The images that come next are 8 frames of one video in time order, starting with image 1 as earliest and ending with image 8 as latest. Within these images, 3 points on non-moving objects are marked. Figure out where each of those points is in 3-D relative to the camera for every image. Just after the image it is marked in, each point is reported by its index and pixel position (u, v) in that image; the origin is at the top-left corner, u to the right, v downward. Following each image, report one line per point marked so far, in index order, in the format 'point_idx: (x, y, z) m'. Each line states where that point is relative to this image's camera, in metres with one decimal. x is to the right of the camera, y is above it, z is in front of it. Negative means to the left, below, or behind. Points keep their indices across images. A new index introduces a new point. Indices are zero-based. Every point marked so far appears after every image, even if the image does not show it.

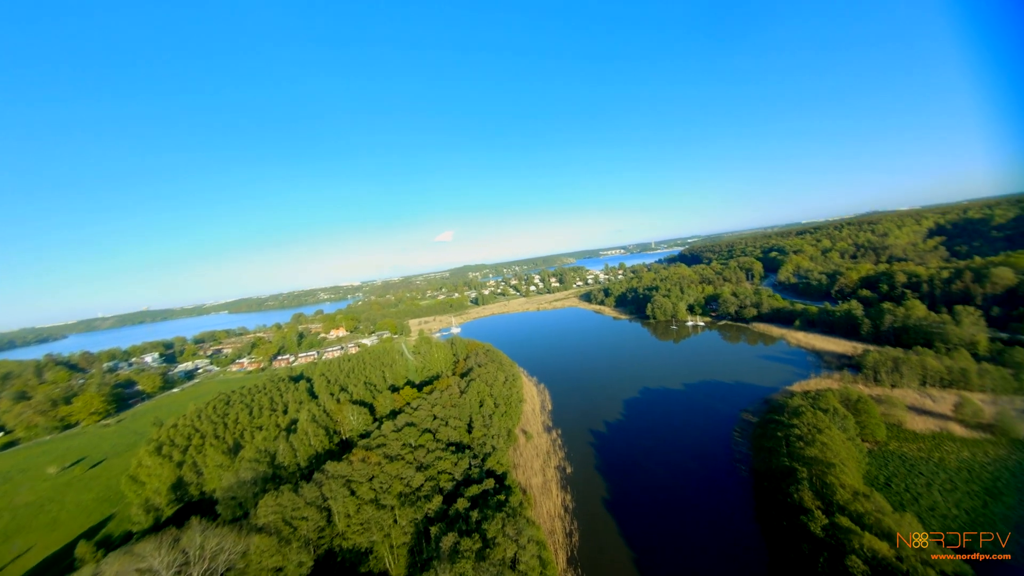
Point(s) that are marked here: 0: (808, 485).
0: (+17.1, -11.4, +18.9) m
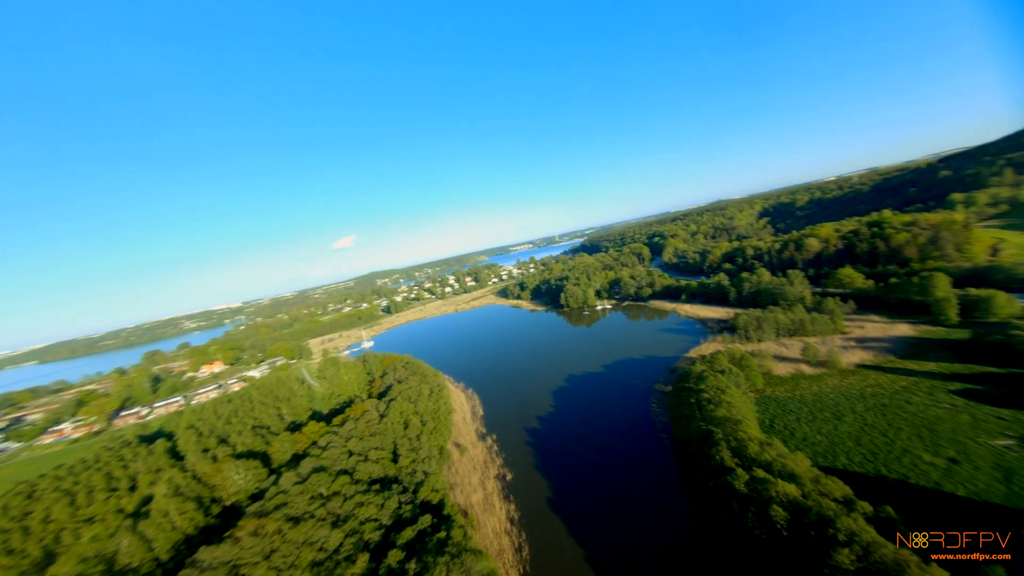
0: (+13.5, -9.9, +20.8) m
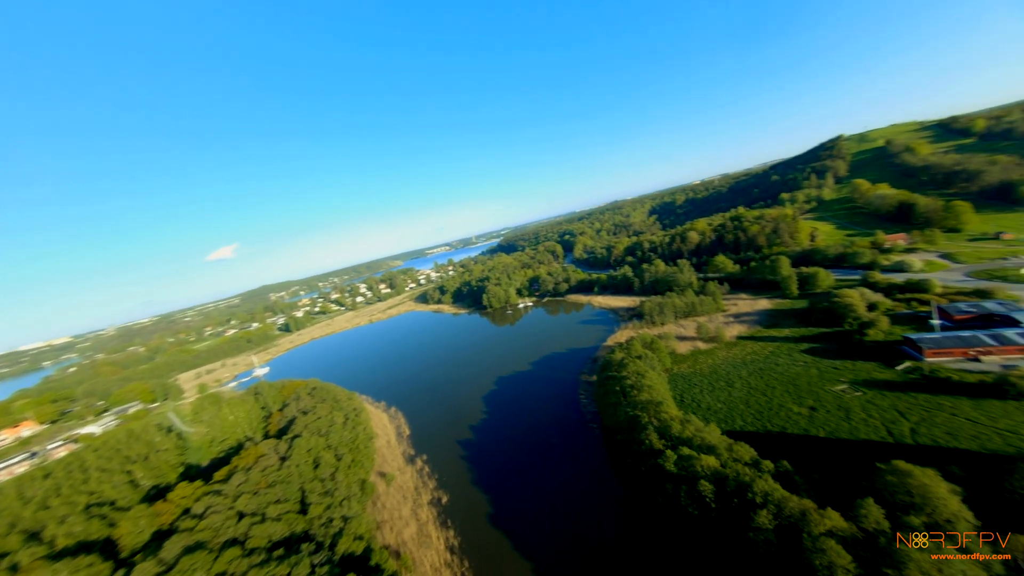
0: (+9.4, -9.3, +22.0) m
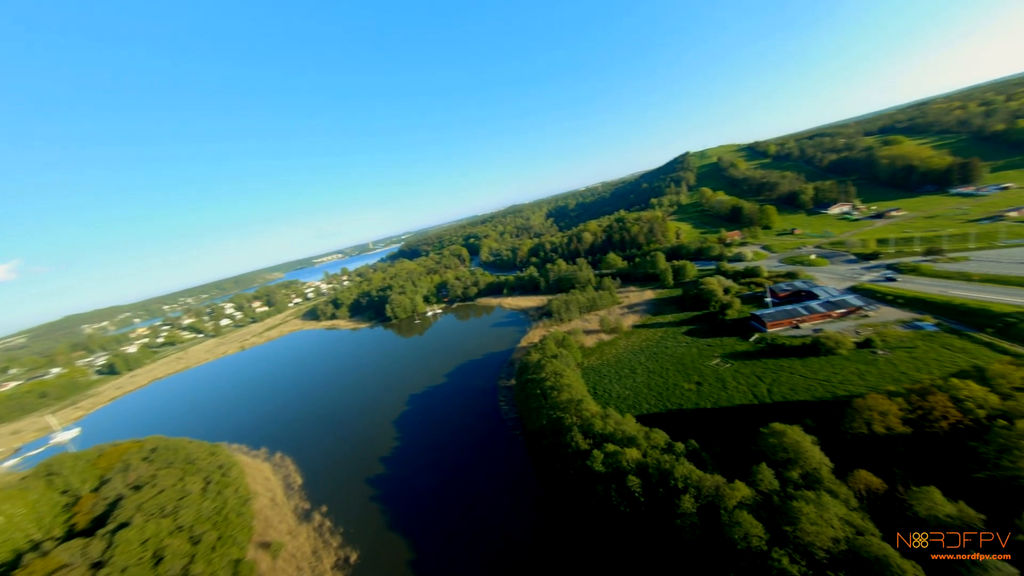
0: (+4.2, -9.3, +21.9) m
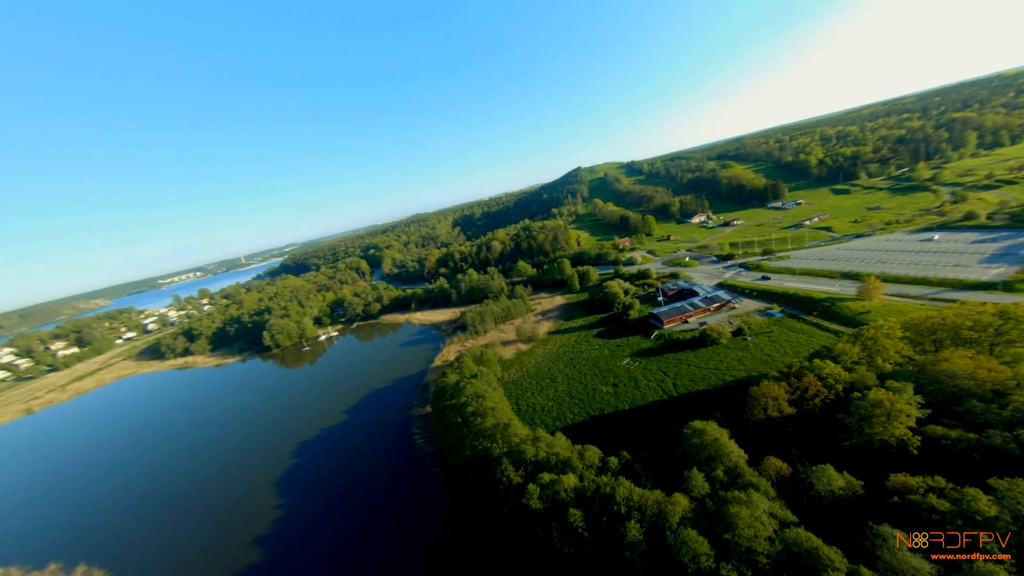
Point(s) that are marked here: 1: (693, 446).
0: (-0.4, -10.1, +19.5) m
1: (+9.6, -8.4, +17.4) m
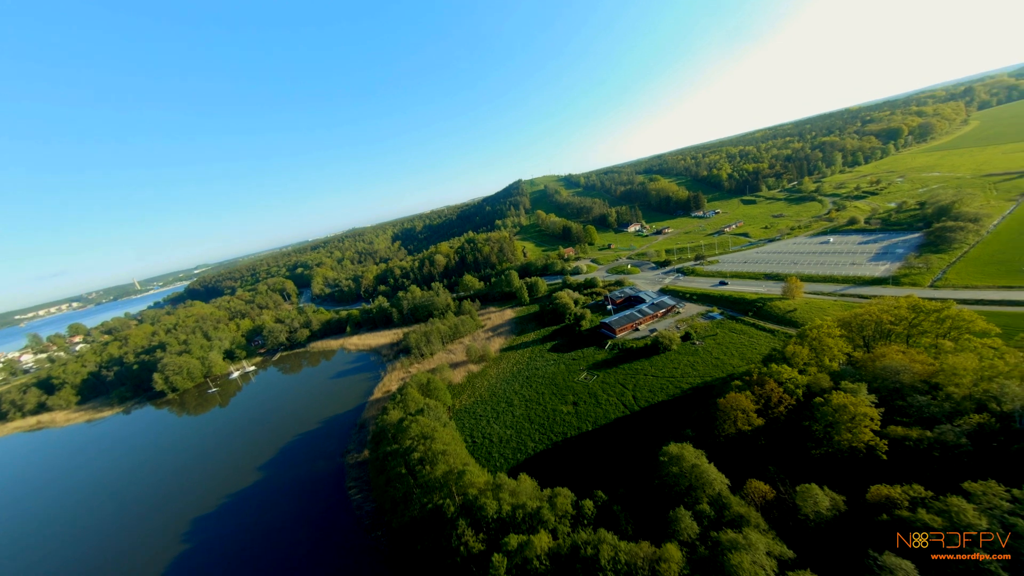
0: (-2.5, -11.2, +16.0) m
1: (+7.6, -9.0, +15.6) m
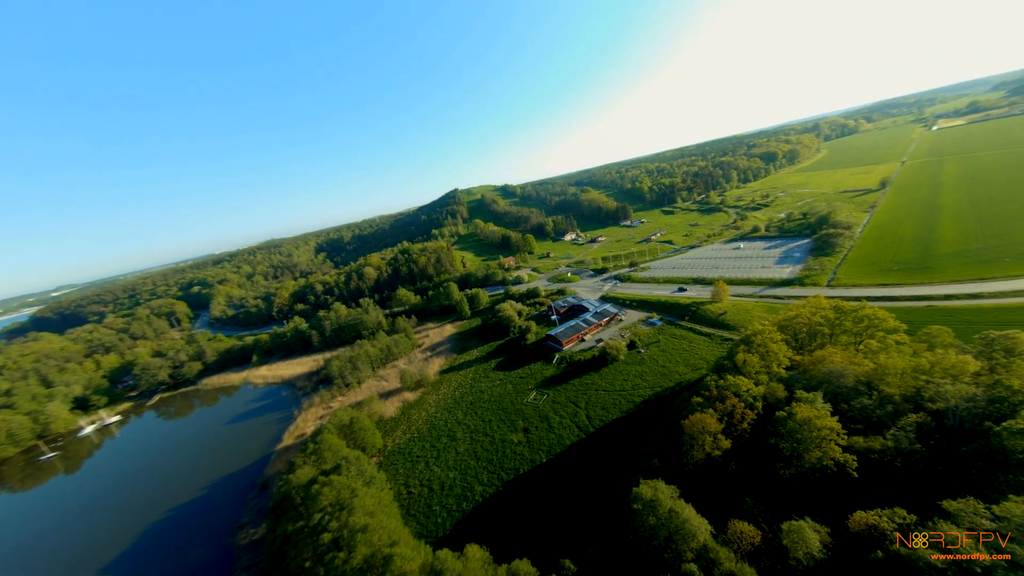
0: (-4.4, -12.2, +11.7) m
1: (+5.5, -9.6, +13.2) m
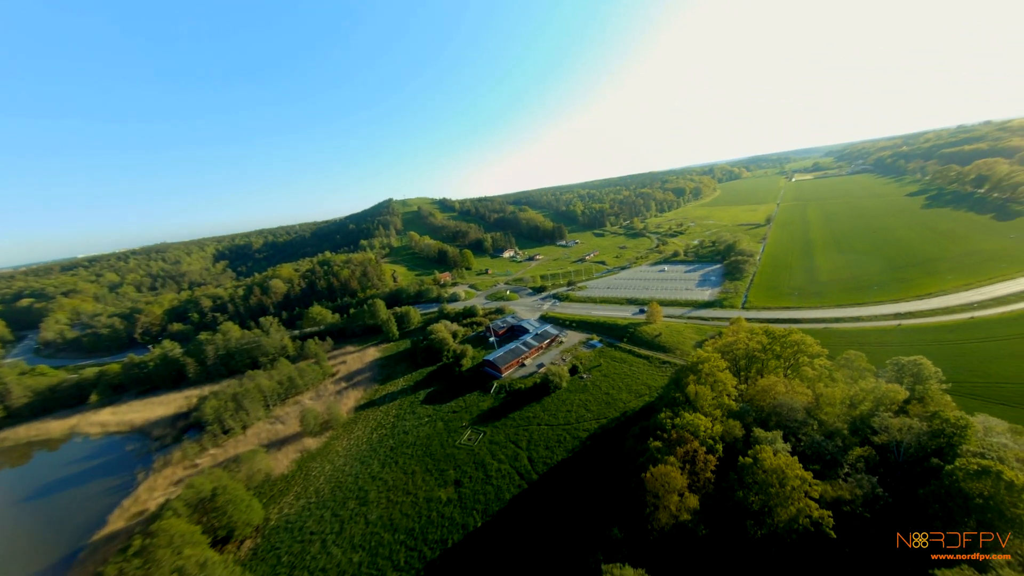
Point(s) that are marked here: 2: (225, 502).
0: (-6.3, -13.0, +6.3) m
1: (+3.2, -10.6, +9.8) m
2: (-17.2, -12.8, +19.8) m
